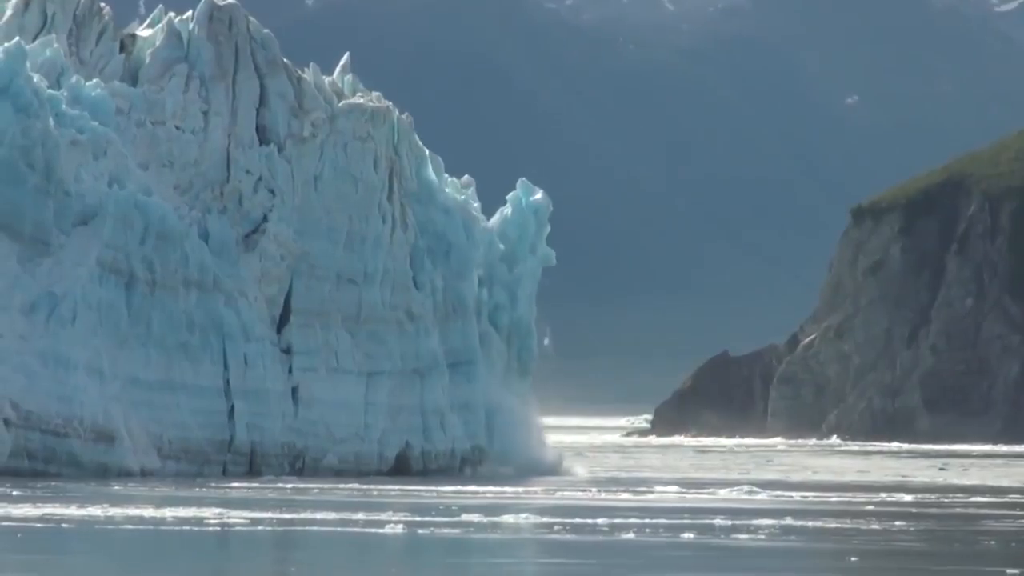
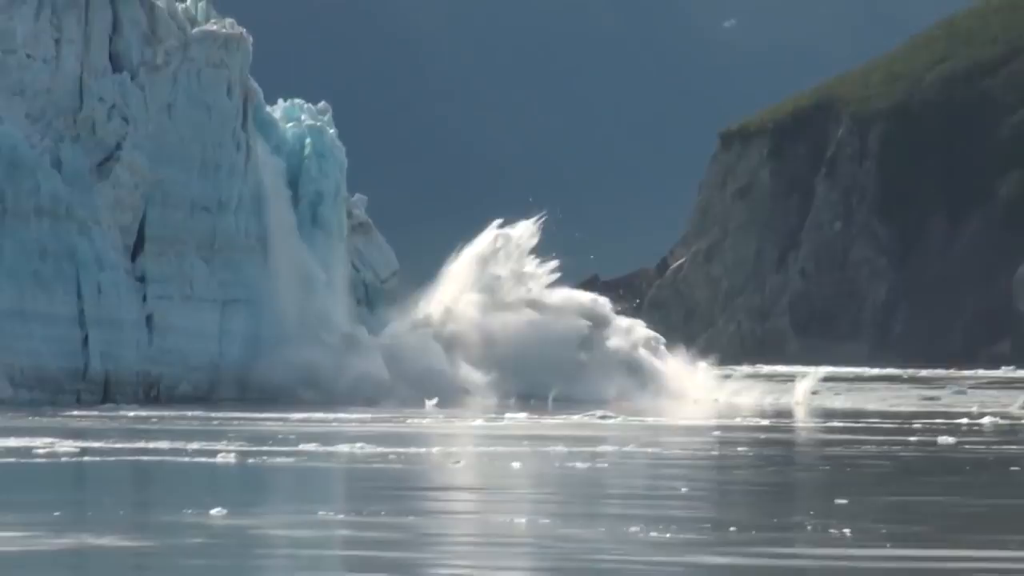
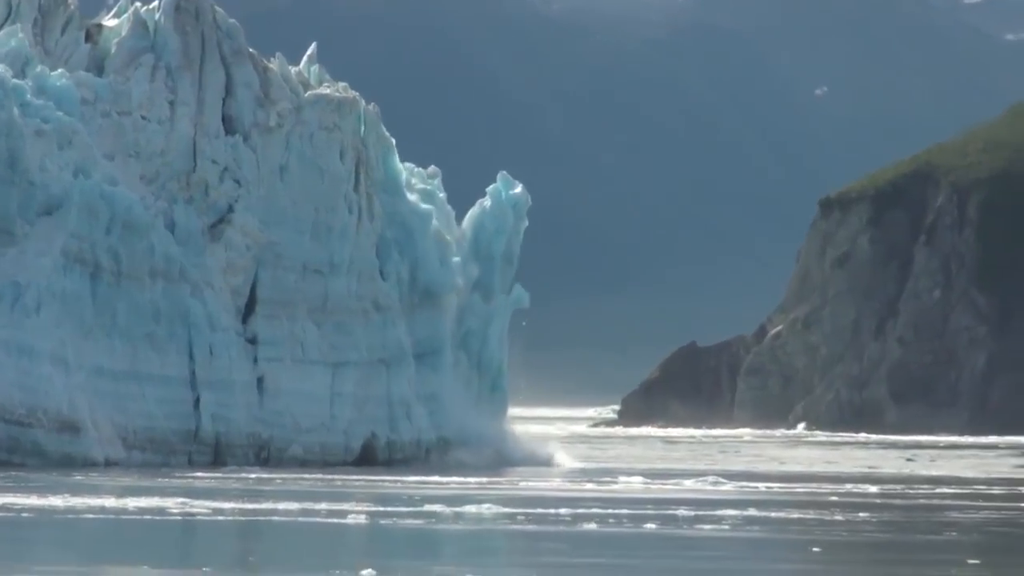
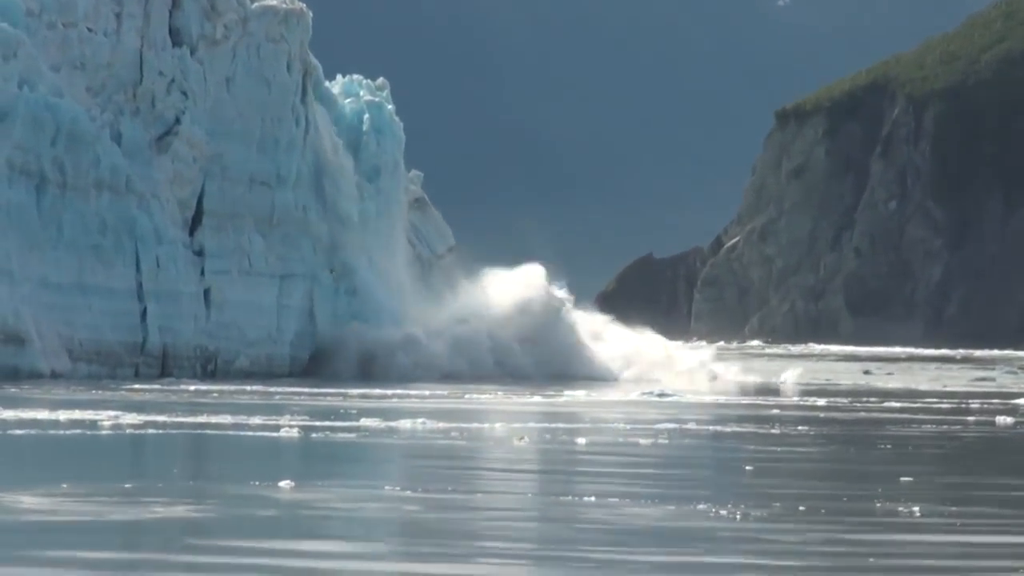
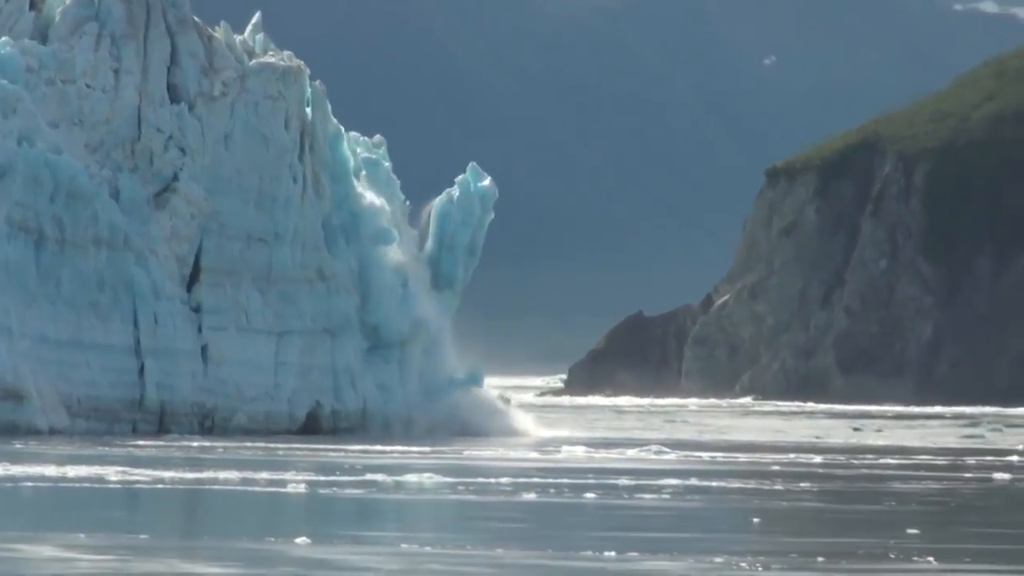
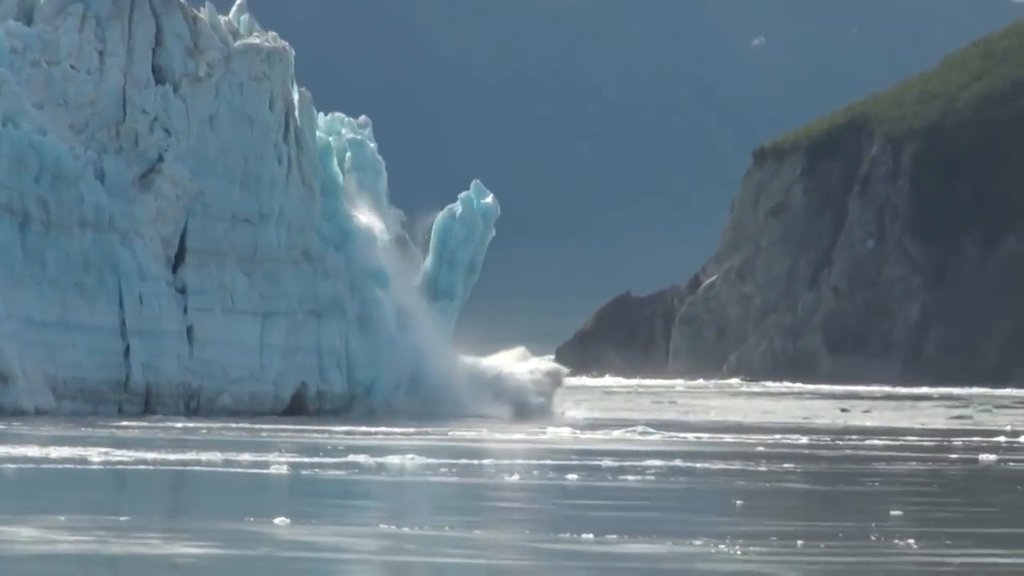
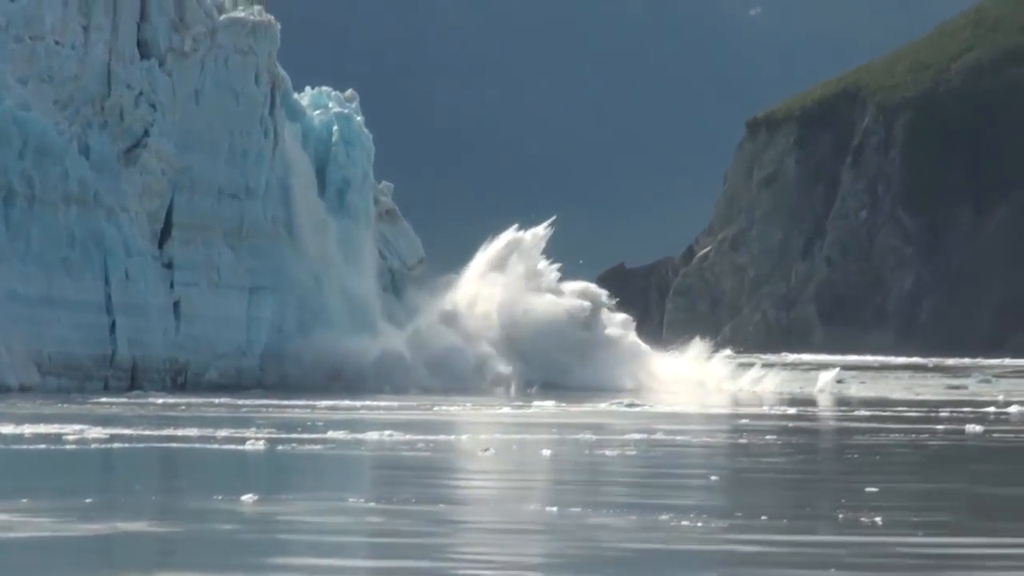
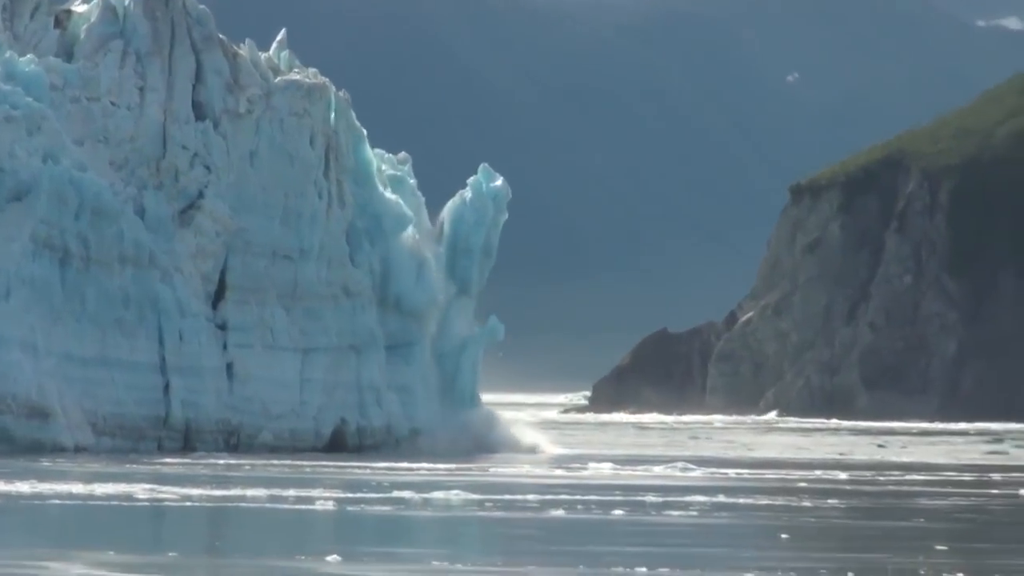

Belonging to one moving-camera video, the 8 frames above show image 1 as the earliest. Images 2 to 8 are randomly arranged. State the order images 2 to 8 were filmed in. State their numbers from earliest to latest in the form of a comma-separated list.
3, 8, 5, 6, 4, 7, 2
